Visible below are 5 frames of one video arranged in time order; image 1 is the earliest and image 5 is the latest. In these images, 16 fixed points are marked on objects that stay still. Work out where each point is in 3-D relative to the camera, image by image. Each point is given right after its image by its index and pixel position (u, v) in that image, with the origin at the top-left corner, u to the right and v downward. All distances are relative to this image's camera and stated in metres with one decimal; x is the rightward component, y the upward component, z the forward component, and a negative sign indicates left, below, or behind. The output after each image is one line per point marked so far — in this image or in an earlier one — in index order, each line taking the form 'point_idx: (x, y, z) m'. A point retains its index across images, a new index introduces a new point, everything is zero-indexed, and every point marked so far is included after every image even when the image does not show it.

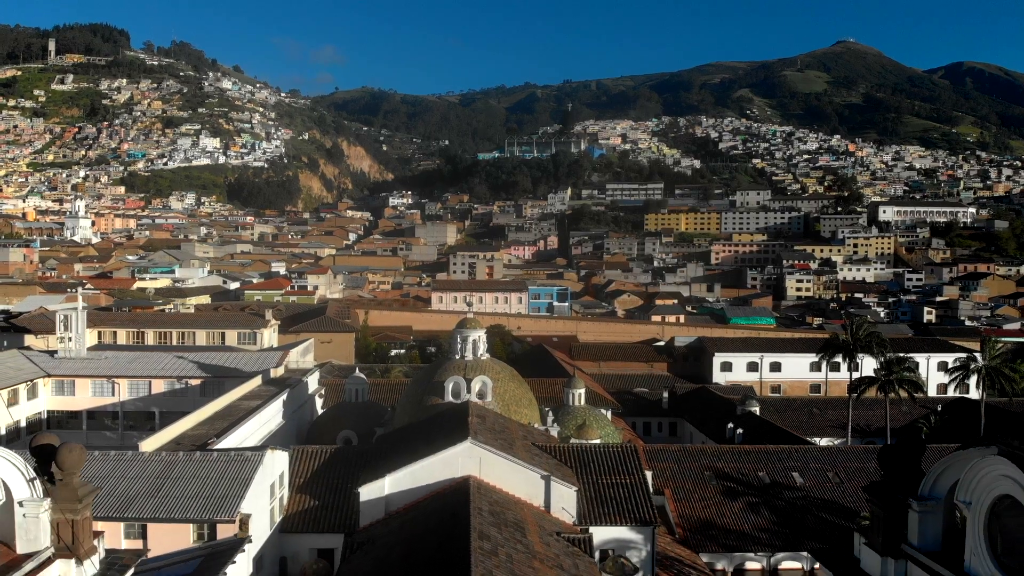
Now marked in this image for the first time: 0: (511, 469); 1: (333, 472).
0: (0.0, -3.3, +15.9) m
1: (-3.6, -3.7, +17.5) m
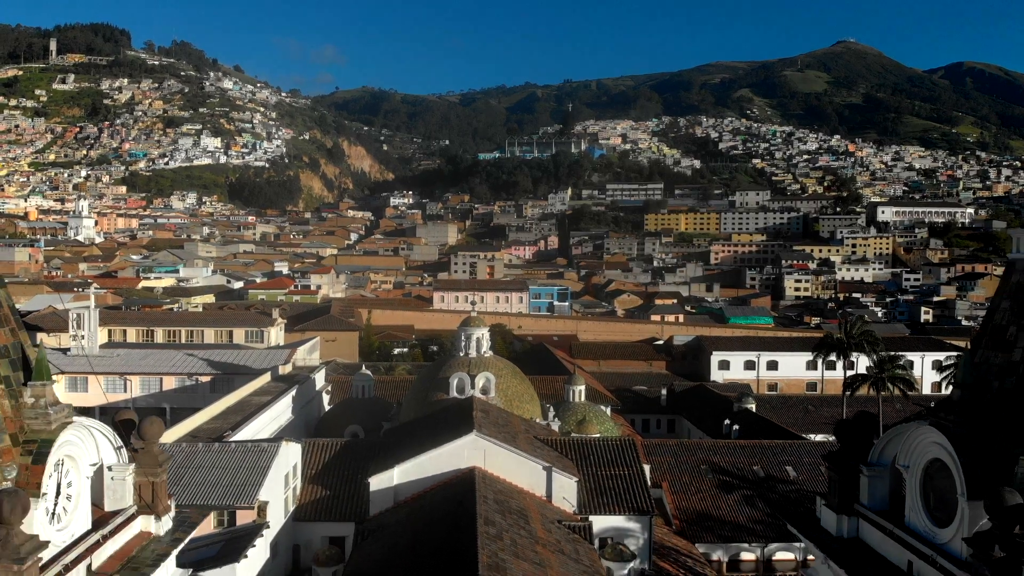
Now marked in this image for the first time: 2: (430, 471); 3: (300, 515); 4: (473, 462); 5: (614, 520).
0: (0.0, -3.3, +16.6) m
1: (-3.5, -3.7, +18.2) m
2: (-1.6, -3.5, +16.5) m
3: (-4.1, -4.4, +17.0) m
4: (-0.7, -3.3, +16.5) m
5: (+2.0, -4.6, +17.3) m
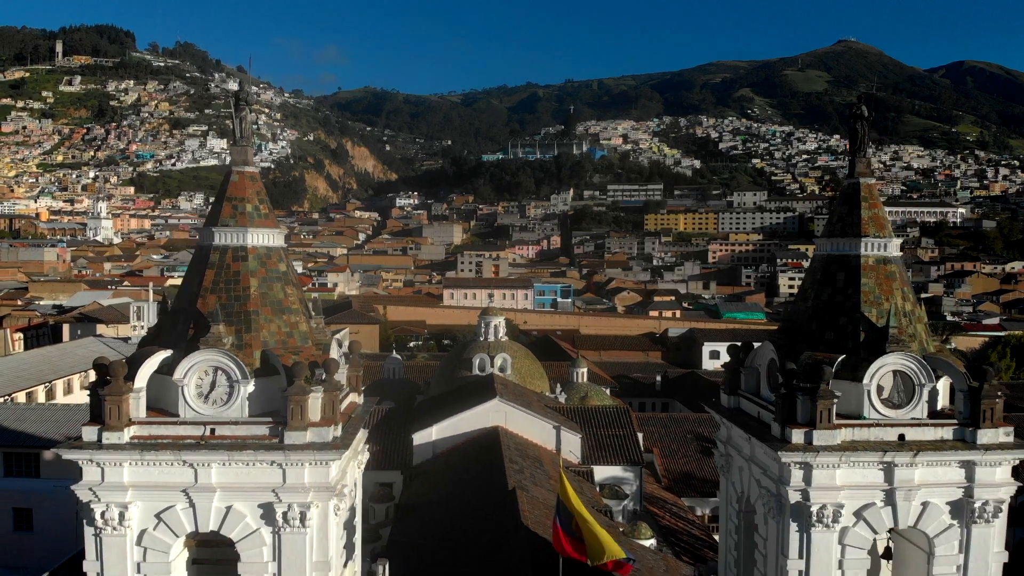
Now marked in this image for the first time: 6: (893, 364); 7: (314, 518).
0: (+0.4, -3.1, +20.5) m
1: (-3.2, -3.5, +22.1) m
2: (-1.2, -3.3, +20.4) m
3: (-3.8, -4.2, +20.8) m
4: (-0.4, -3.1, +20.3) m
5: (+2.4, -4.4, +21.1) m
6: (+3.3, -0.6, +7.4) m
7: (-1.6, -1.8, +7.0) m
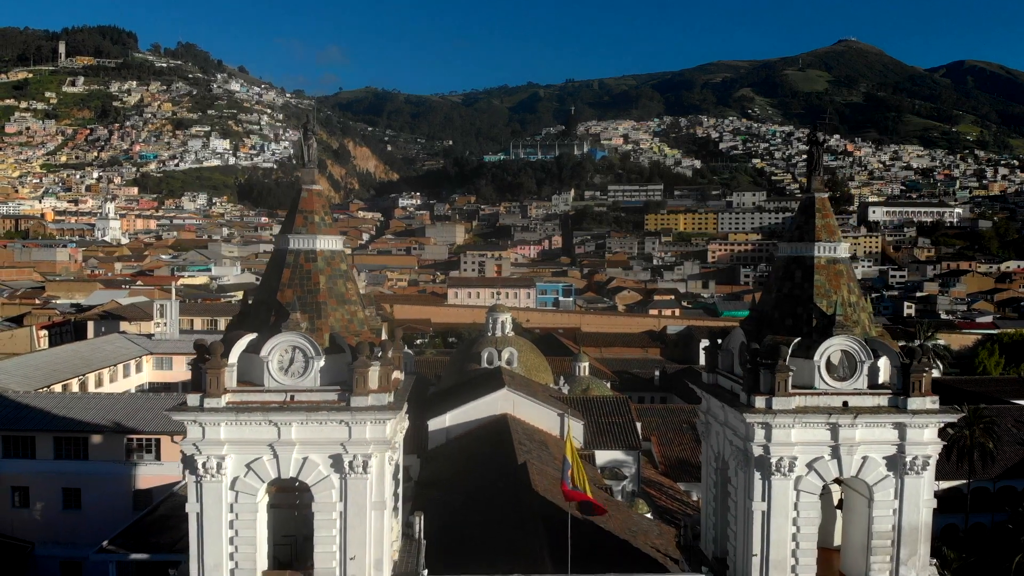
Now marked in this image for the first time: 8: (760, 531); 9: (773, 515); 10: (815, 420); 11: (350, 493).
0: (+0.6, -3.1, +22.2) m
1: (-2.9, -3.5, +23.8) m
2: (-1.0, -3.2, +22.1) m
3: (-3.5, -4.2, +22.6) m
4: (-0.2, -3.1, +22.0) m
5: (+2.6, -4.4, +22.8) m
6: (+3.5, -0.6, +9.2) m
7: (-1.4, -1.8, +8.8) m
8: (+2.6, -2.6, +9.1) m
9: (+2.7, -2.4, +9.1) m
10: (+3.2, -1.4, +9.0) m
11: (-1.6, -2.0, +8.7) m
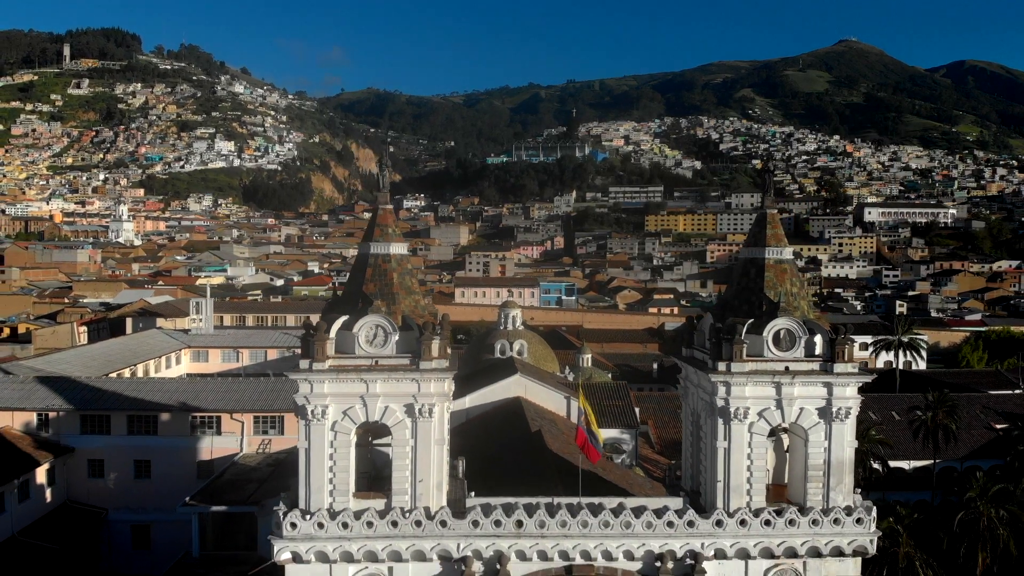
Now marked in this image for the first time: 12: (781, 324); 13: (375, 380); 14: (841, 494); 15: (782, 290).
0: (+1.0, -3.0, +25.2) m
1: (-2.6, -3.4, +26.9) m
2: (-0.6, -3.2, +25.2) m
3: (-3.2, -4.1, +25.6) m
4: (+0.2, -3.0, +25.1) m
5: (+3.0, -4.3, +25.9) m
6: (+3.8, -0.5, +12.2) m
7: (-1.0, -1.7, +11.8) m
8: (+3.0, -2.5, +12.2) m
9: (+3.1, -2.3, +12.1) m
10: (+3.5, -1.3, +12.1) m
11: (-1.3, -1.9, +11.7) m
12: (+3.8, -0.5, +12.2) m
13: (-2.0, -1.4, +12.1) m
14: (+4.7, -2.9, +12.3) m
15: (+4.0, 0.0, +12.6) m
